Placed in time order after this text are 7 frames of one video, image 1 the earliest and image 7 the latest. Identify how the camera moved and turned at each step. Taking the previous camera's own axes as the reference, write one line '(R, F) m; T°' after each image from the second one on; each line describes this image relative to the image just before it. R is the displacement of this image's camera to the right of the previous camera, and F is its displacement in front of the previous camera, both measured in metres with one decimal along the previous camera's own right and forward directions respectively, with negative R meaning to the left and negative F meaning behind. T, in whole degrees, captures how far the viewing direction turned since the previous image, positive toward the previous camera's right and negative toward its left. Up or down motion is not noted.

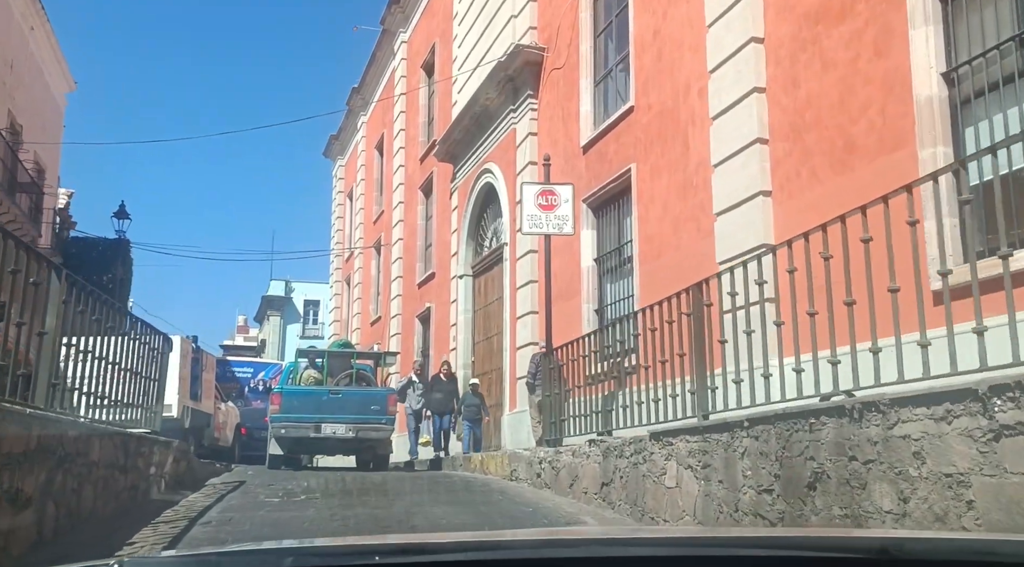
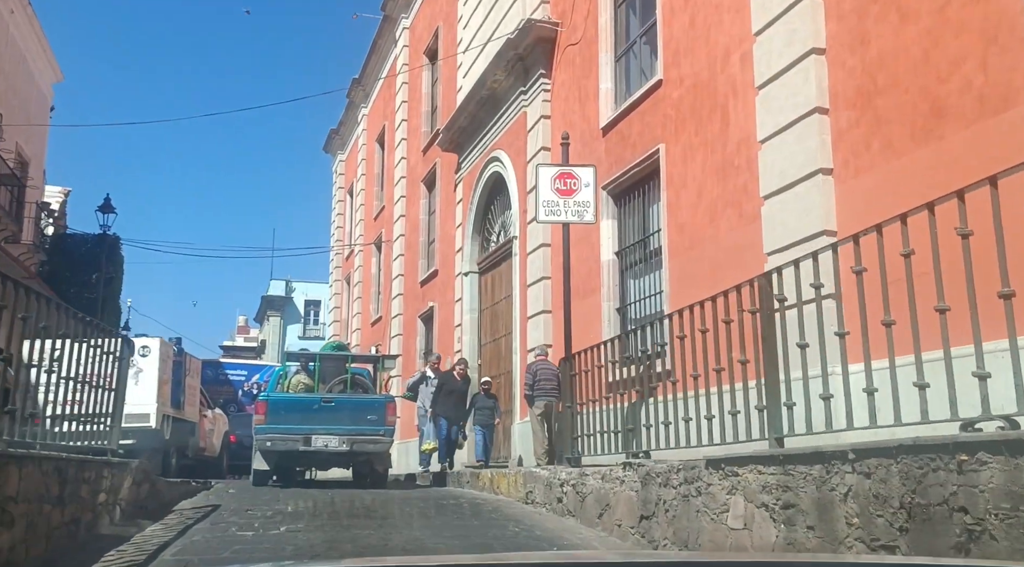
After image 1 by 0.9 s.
(-0.1, +1.3) m; 0°
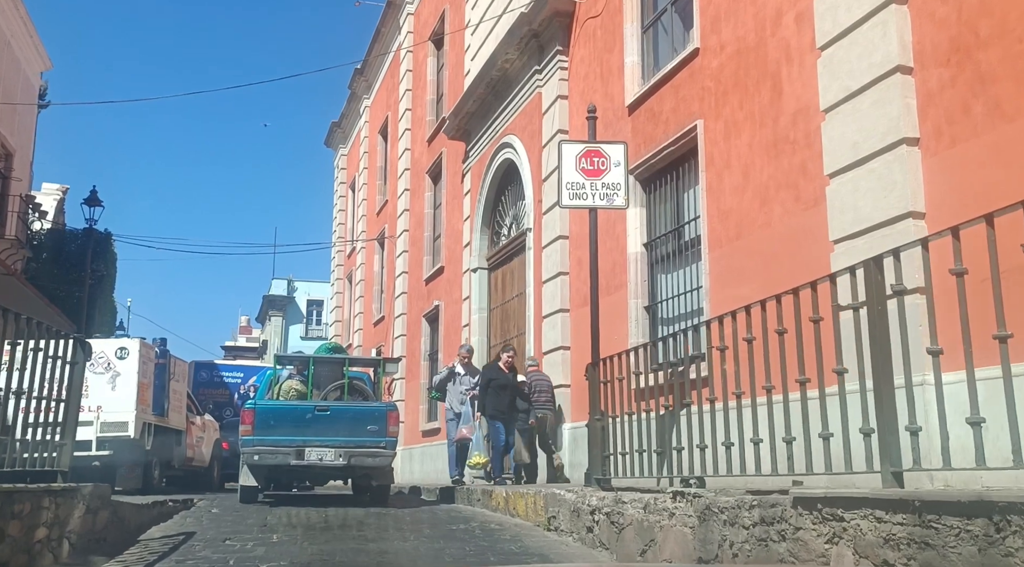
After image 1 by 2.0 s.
(-0.1, +1.2) m; 0°
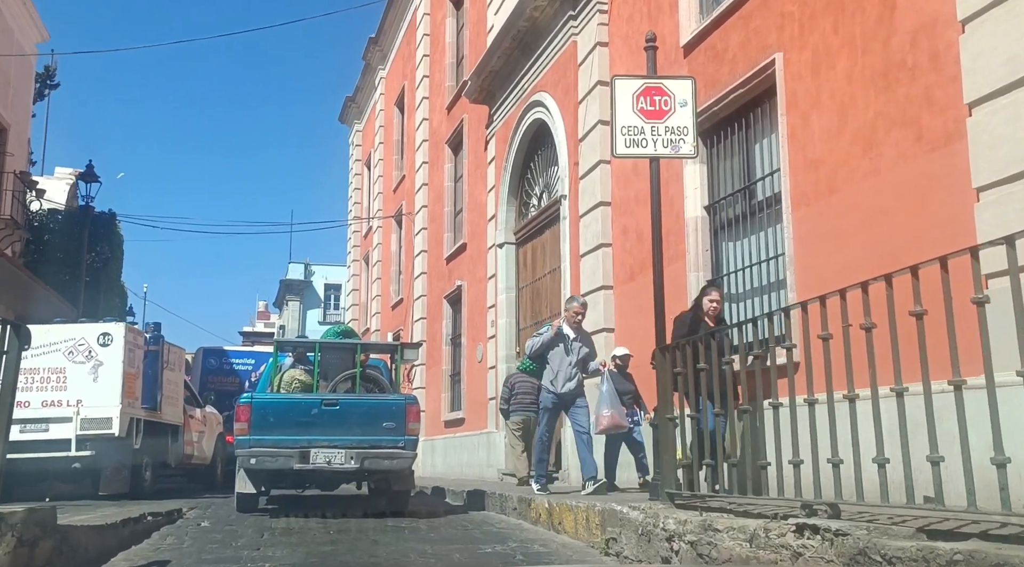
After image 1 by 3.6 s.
(-0.2, +1.5) m; -1°
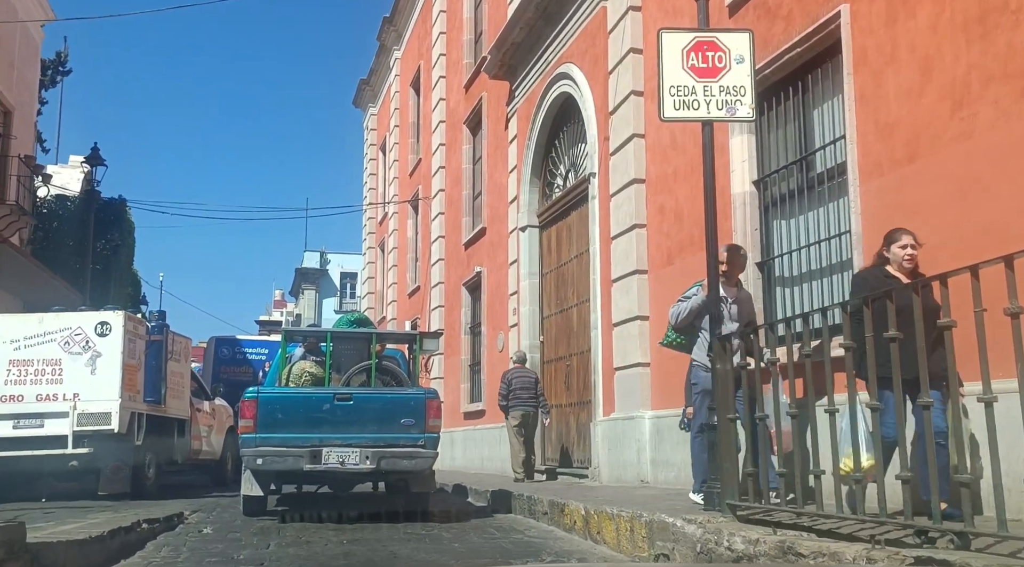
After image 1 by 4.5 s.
(-0.1, +0.8) m; -1°
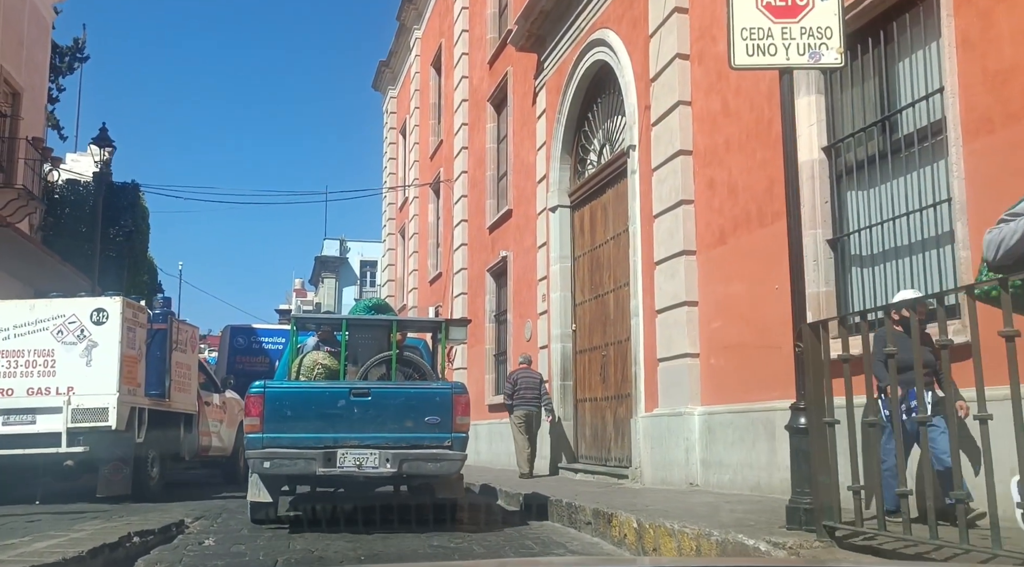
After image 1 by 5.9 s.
(-0.1, +0.9) m; -1°
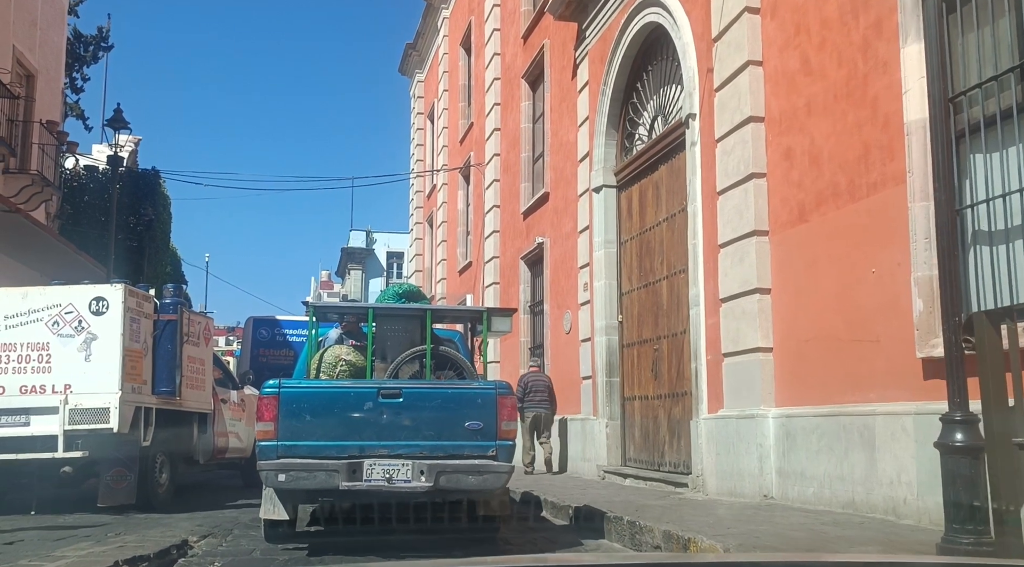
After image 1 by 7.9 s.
(-0.2, +1.0) m; -2°
